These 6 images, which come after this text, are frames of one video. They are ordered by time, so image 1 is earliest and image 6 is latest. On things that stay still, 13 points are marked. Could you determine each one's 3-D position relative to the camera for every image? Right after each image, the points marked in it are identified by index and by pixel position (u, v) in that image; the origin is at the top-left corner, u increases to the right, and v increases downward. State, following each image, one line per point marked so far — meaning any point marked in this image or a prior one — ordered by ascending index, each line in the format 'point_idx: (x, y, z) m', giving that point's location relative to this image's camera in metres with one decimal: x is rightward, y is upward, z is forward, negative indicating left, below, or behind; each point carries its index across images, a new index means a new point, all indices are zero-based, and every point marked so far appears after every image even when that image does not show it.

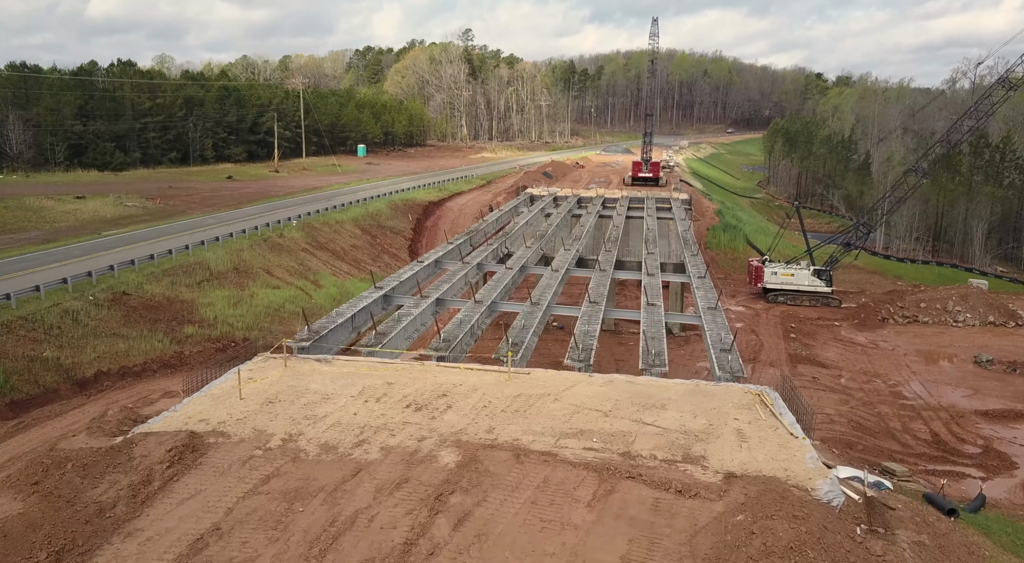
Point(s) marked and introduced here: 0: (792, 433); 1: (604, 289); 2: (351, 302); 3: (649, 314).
0: (+4.5, -2.4, +10.9) m
1: (+2.6, -0.2, +19.2) m
2: (-4.2, -0.5, +17.5) m
3: (+3.4, -0.8, +17.1) m
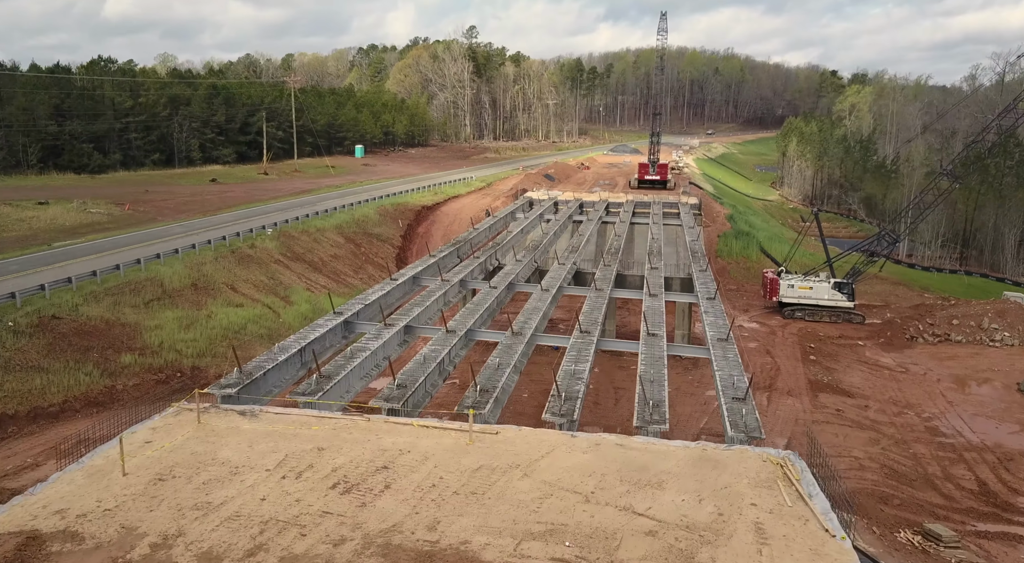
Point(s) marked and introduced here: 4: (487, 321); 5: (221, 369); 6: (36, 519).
0: (+3.9, -3.1, +8.4) m
1: (+2.1, -0.8, +16.7) m
2: (-4.7, -1.1, +15.1) m
3: (+2.9, -1.4, +14.6) m
4: (-0.6, -1.0, +17.8) m
5: (-8.0, -2.4, +18.7) m
6: (-5.6, -2.8, +7.9) m
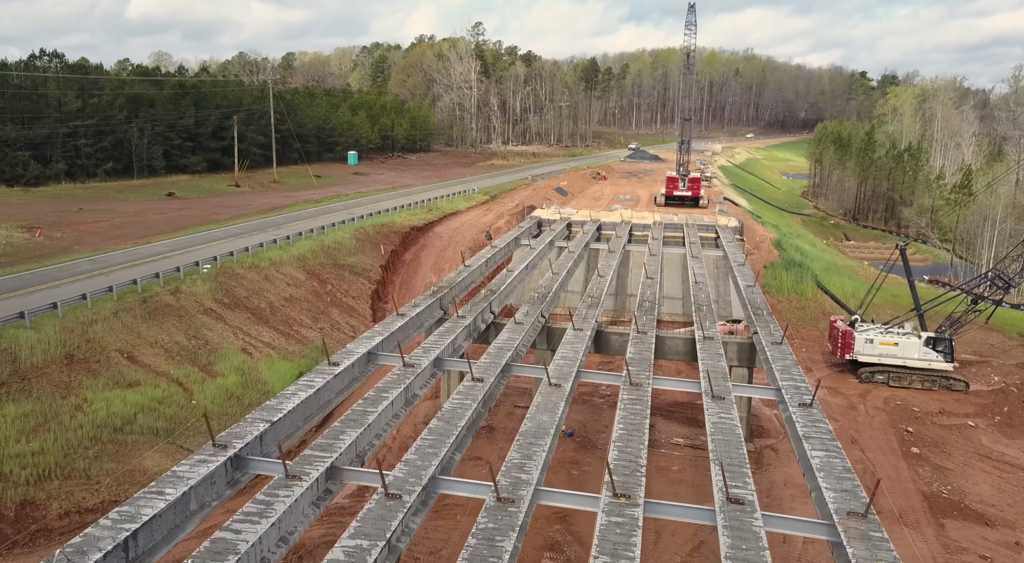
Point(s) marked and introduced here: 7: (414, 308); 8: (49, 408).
0: (+3.6, -4.8, +2.1) m
1: (+2.0, -2.5, +10.4) m
2: (-4.8, -2.8, +8.9) m
3: (+2.7, -3.2, +8.2) m
4: (-0.8, -2.7, +11.6) m
5: (-8.2, -4.1, +12.6) m
6: (-5.9, -4.4, +1.7) m
7: (-2.6, -0.7, +17.9) m
8: (-9.7, -2.6, +14.2) m
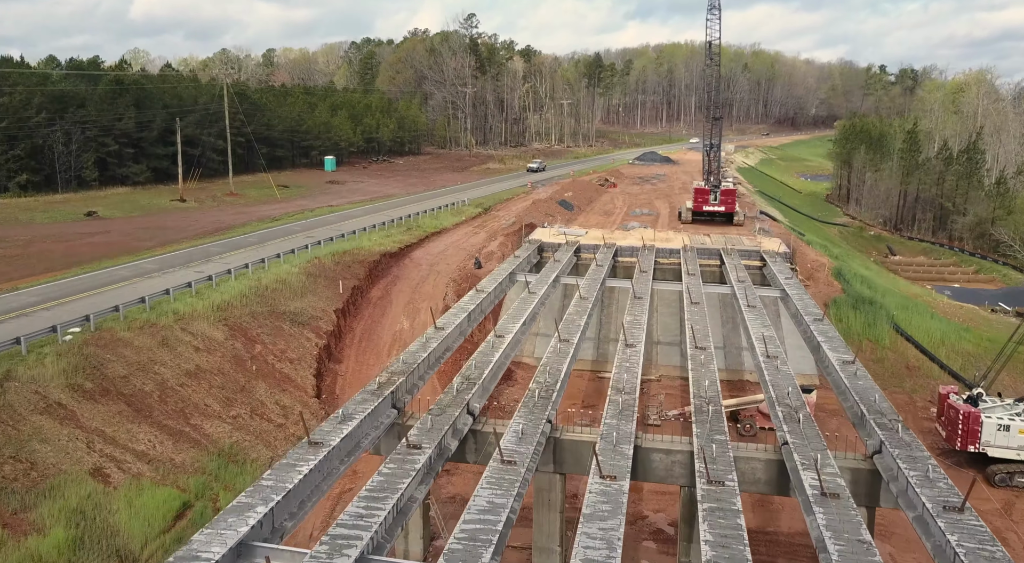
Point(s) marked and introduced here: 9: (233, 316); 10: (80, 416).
0: (+3.4, -6.4, -4.5) m
1: (+1.8, -4.1, +3.8) m
2: (-5.1, -4.5, +2.3) m
3: (+2.5, -4.8, +1.6) m
4: (-1.0, -4.3, +4.9) m
5: (-8.4, -5.8, +6.0) m
6: (-6.1, -6.1, -4.9) m
7: (-2.8, -2.4, +11.2) m
8: (-9.9, -4.3, +7.6) m
9: (-8.1, -0.9, +19.7) m
10: (-9.0, -2.8, +13.9) m
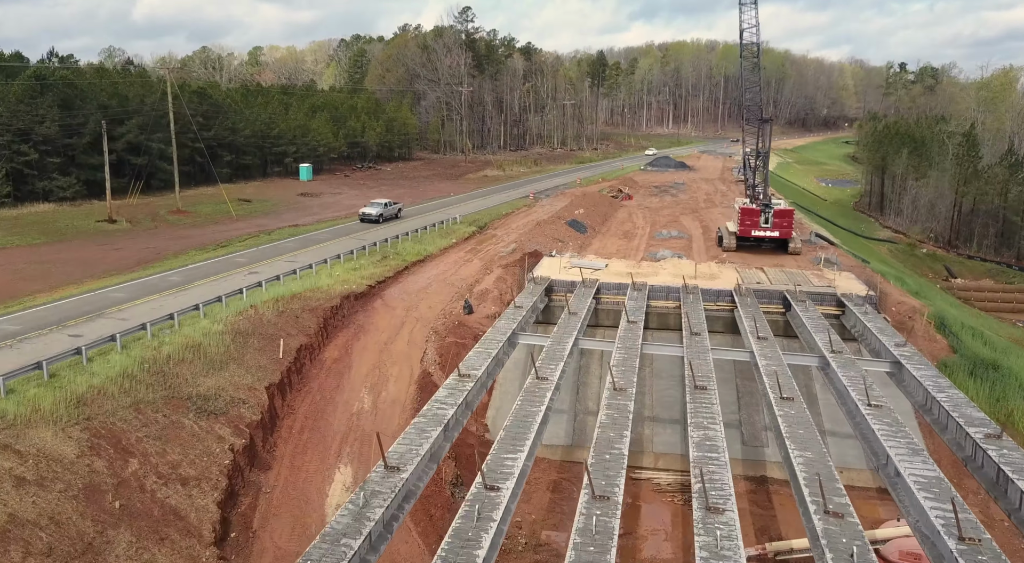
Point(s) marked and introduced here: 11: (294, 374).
0: (+3.4, -7.9, -10.9) m
1: (+1.8, -5.7, -2.6) m
2: (-5.0, -6.0, -4.1) m
3: (+2.5, -6.3, -4.8) m
4: (-1.0, -5.9, -1.4) m
5: (-8.3, -7.3, -0.4) m
6: (-6.1, -7.6, -11.3) m
7: (-2.8, -3.9, +4.9) m
8: (-9.9, -5.9, +1.2) m
9: (-8.1, -2.5, +13.4) m
10: (-8.9, -4.3, +7.6) m
11: (-5.7, -2.4, +17.8) m
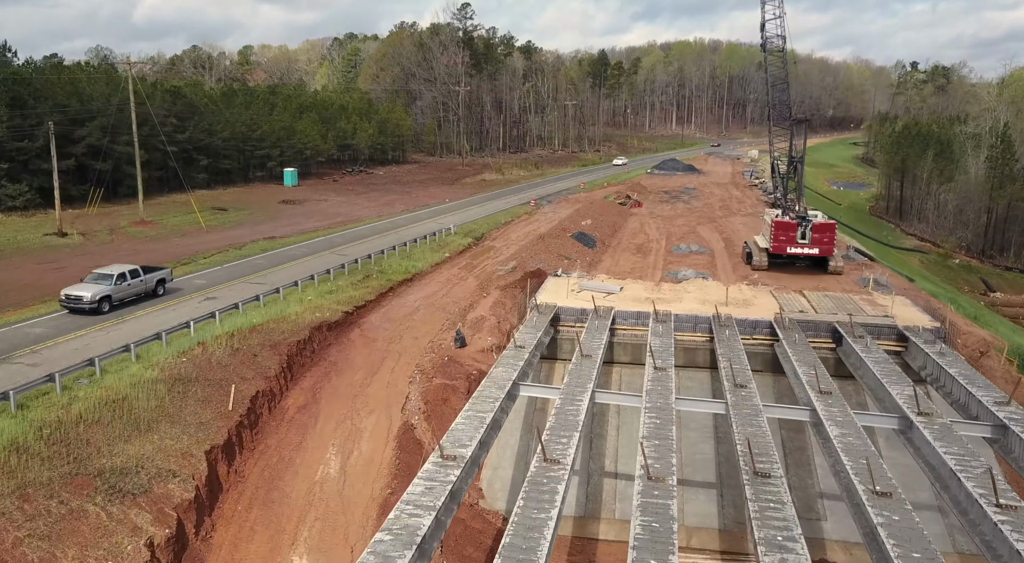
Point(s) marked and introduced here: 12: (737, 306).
0: (+3.4, -8.6, -14.2) m
1: (+1.8, -6.4, -5.8) m
2: (-5.0, -6.7, -7.4) m
3: (+2.5, -7.0, -8.0) m
4: (-0.9, -6.6, -4.7) m
5: (-8.3, -8.0, -3.7) m
6: (-6.1, -8.3, -14.5) m
7: (-2.8, -4.7, +1.6) m
8: (-9.9, -6.6, -2.0) m
9: (-8.1, -3.3, +10.1) m
10: (-8.9, -5.1, +4.3) m
11: (-5.7, -3.2, +14.6) m
12: (+6.4, -0.7, +18.8) m
